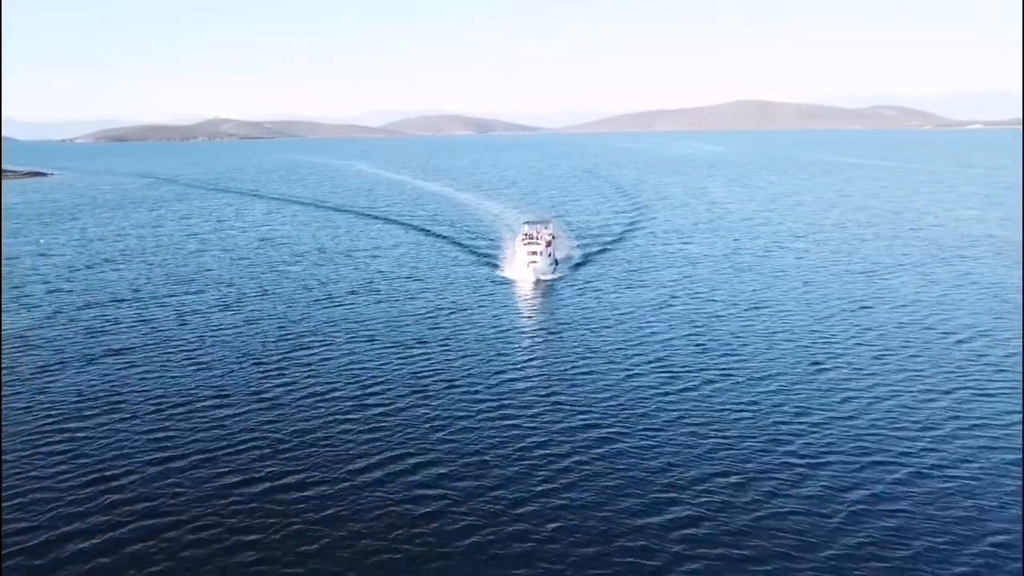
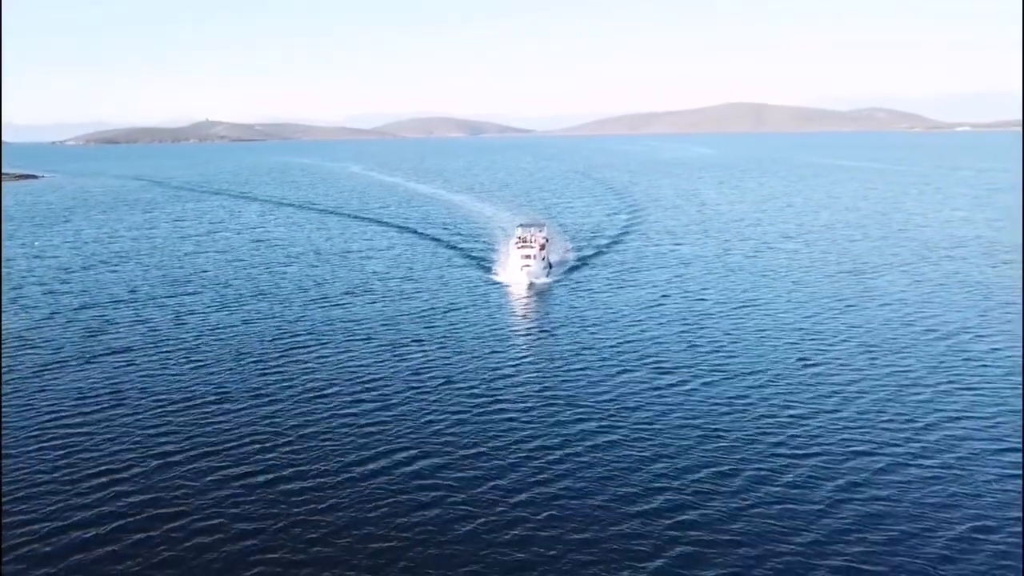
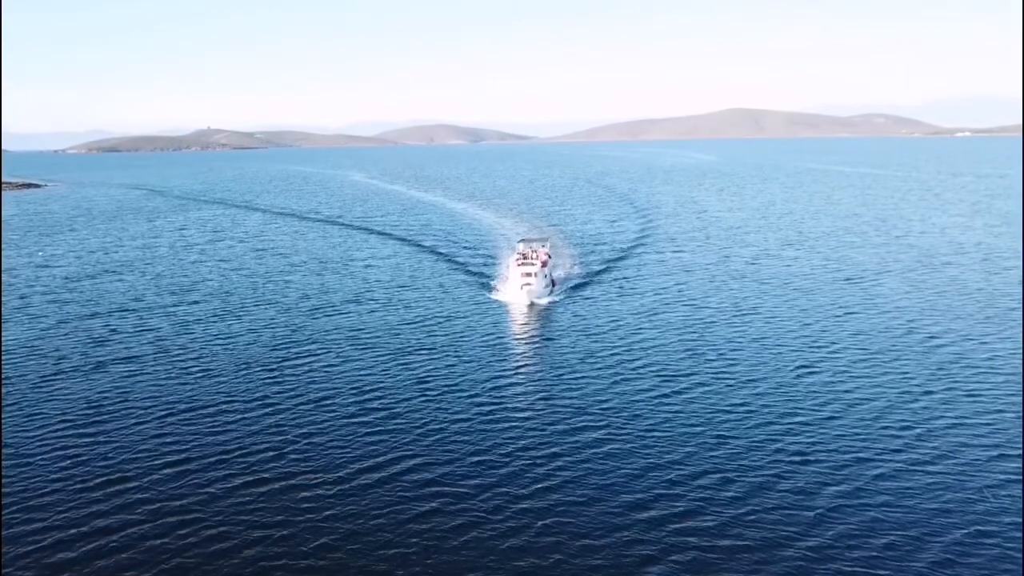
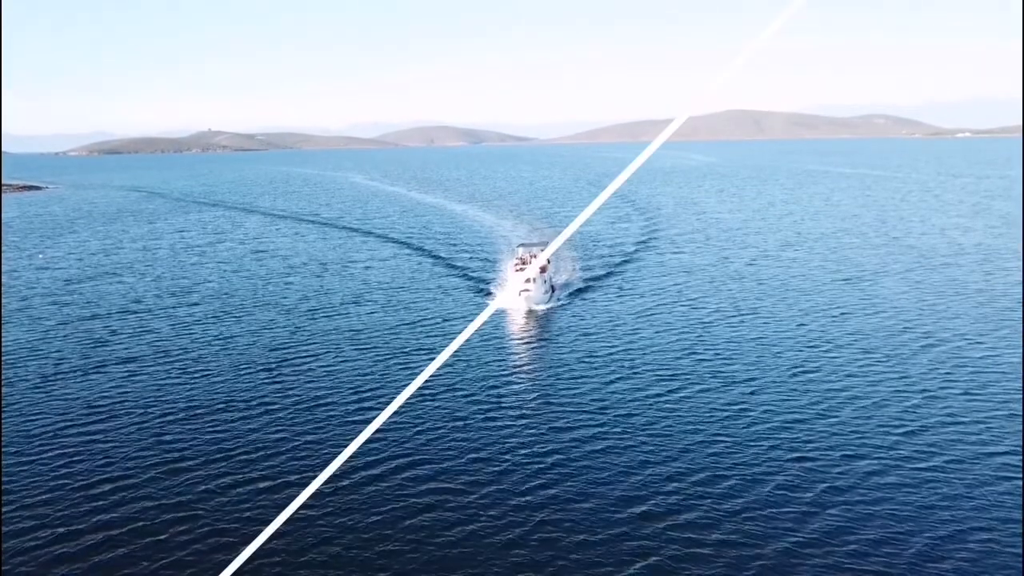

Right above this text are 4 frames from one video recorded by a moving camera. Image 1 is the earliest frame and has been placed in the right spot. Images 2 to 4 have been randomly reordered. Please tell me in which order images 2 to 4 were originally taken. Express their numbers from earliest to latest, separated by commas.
2, 3, 4
